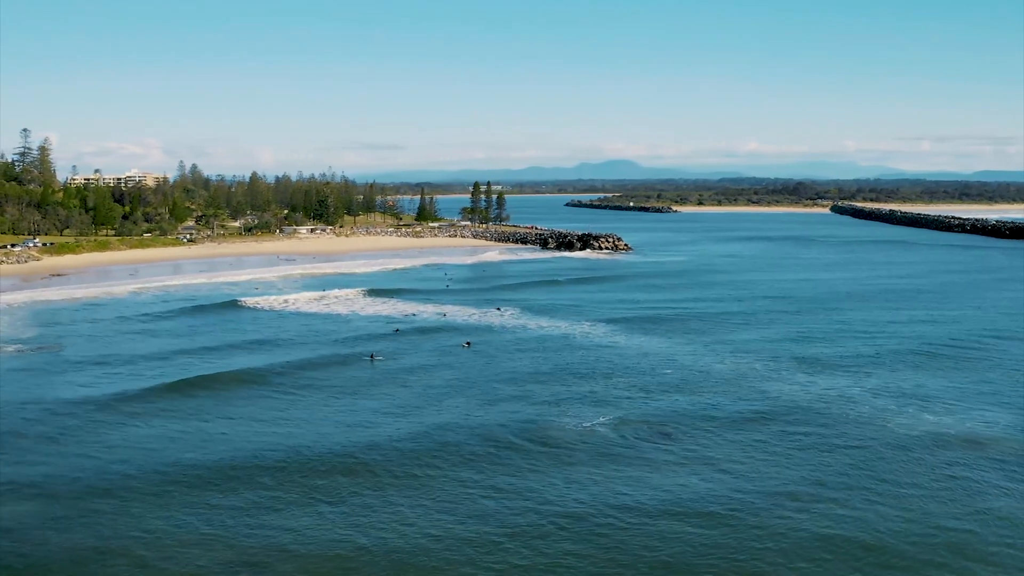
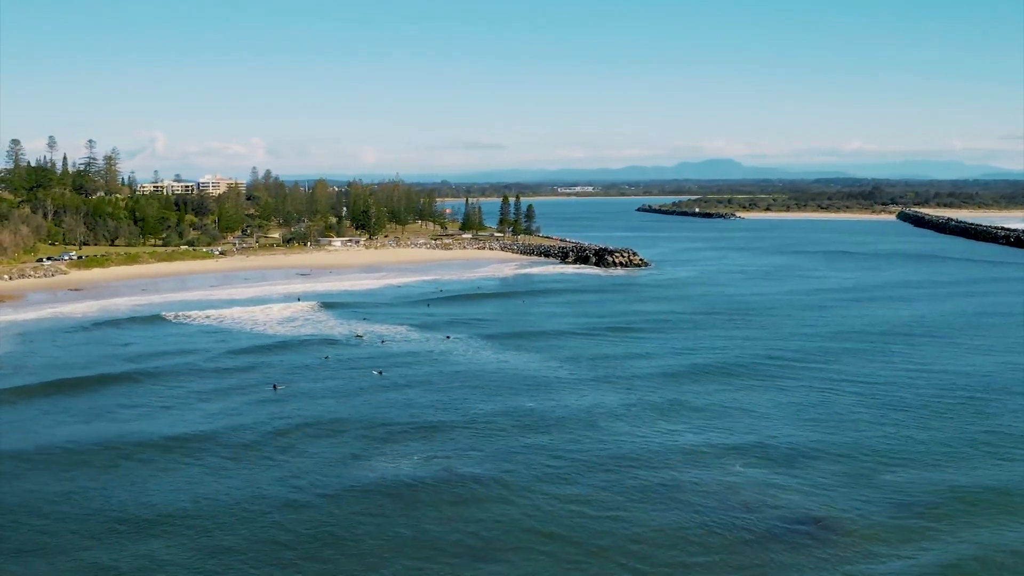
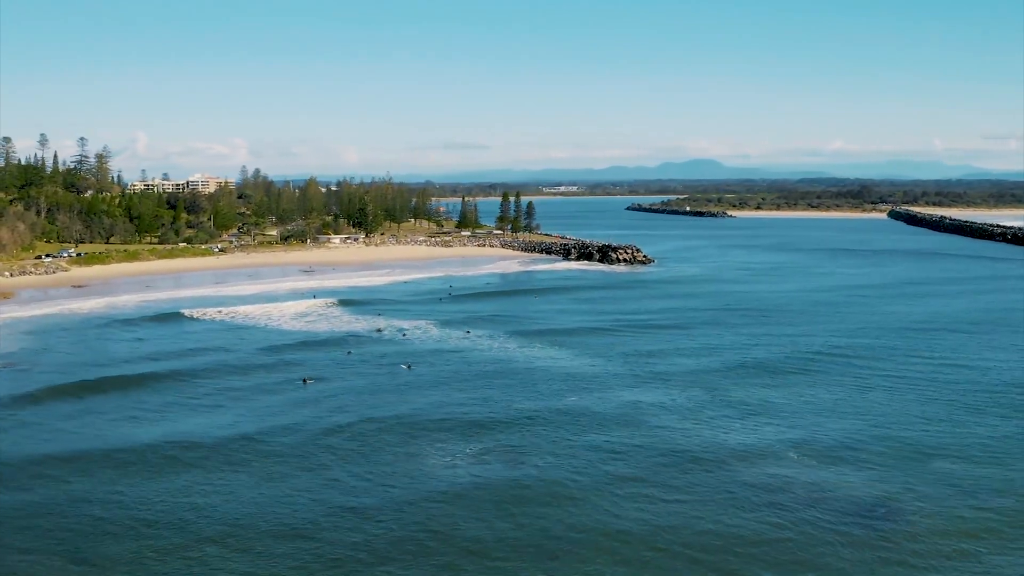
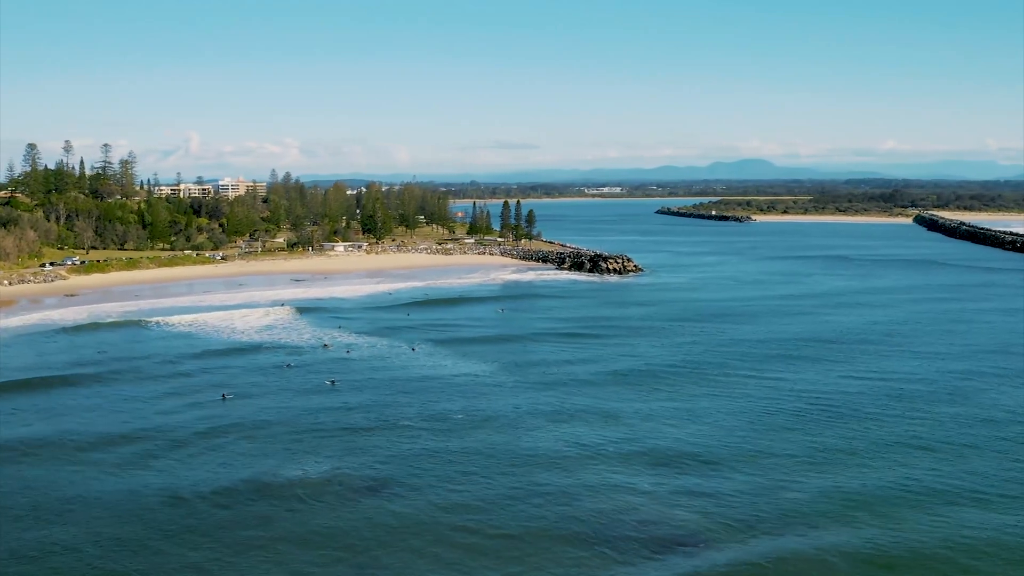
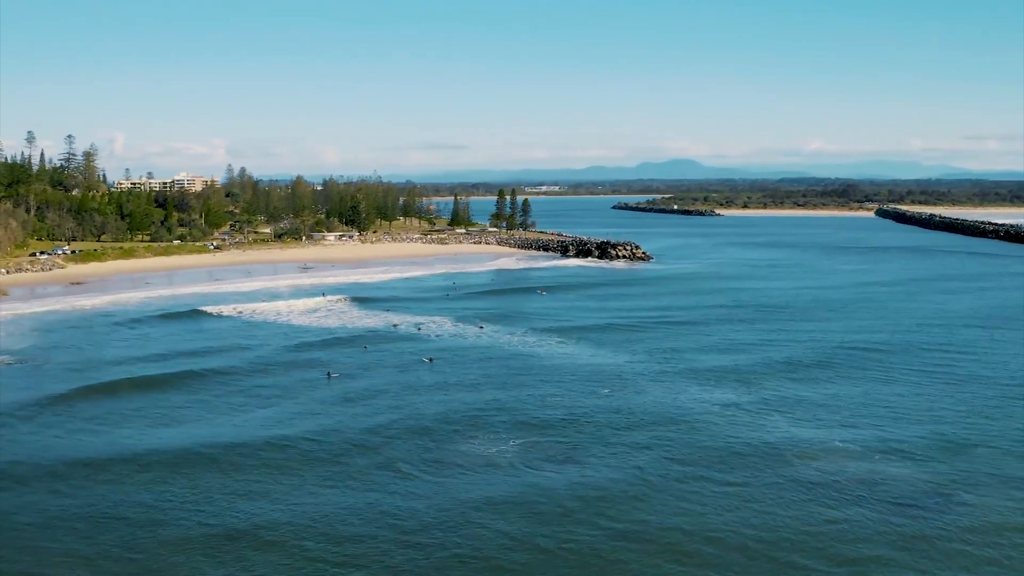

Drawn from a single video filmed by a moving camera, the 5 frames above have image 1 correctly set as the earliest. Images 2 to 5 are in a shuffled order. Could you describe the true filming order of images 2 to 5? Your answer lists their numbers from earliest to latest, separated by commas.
5, 3, 2, 4
